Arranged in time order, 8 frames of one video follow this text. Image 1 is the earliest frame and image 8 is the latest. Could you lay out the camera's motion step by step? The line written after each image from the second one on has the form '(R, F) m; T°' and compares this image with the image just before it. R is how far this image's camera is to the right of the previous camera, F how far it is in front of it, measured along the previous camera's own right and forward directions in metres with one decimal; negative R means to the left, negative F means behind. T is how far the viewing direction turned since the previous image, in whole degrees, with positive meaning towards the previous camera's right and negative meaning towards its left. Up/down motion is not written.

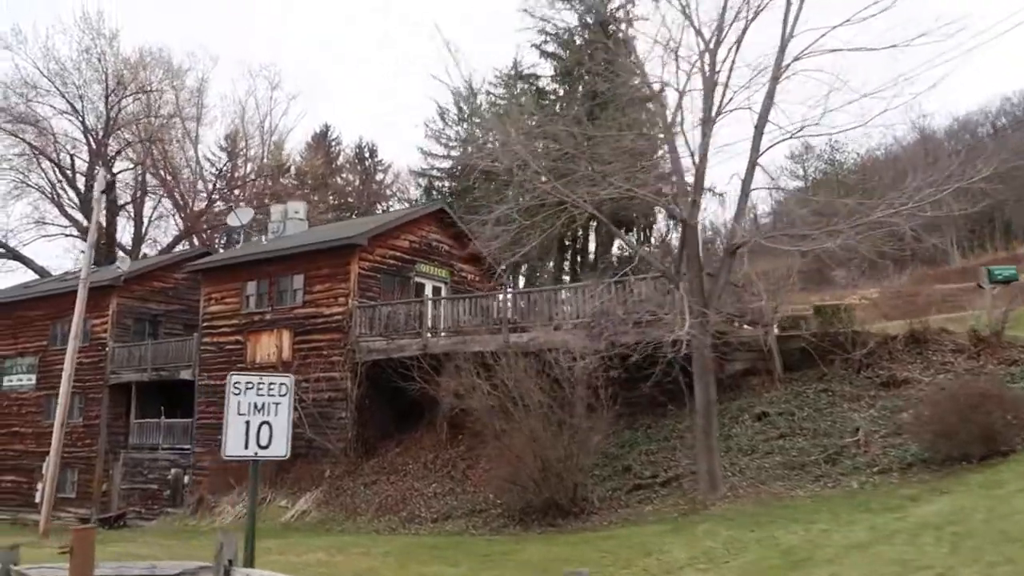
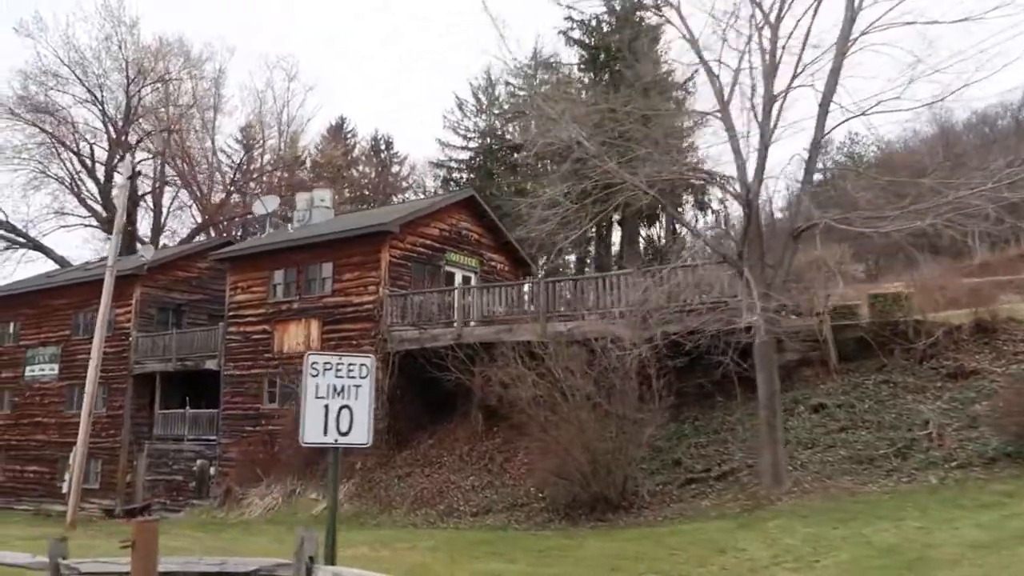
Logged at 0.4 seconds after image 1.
(-0.7, +0.6) m; -1°
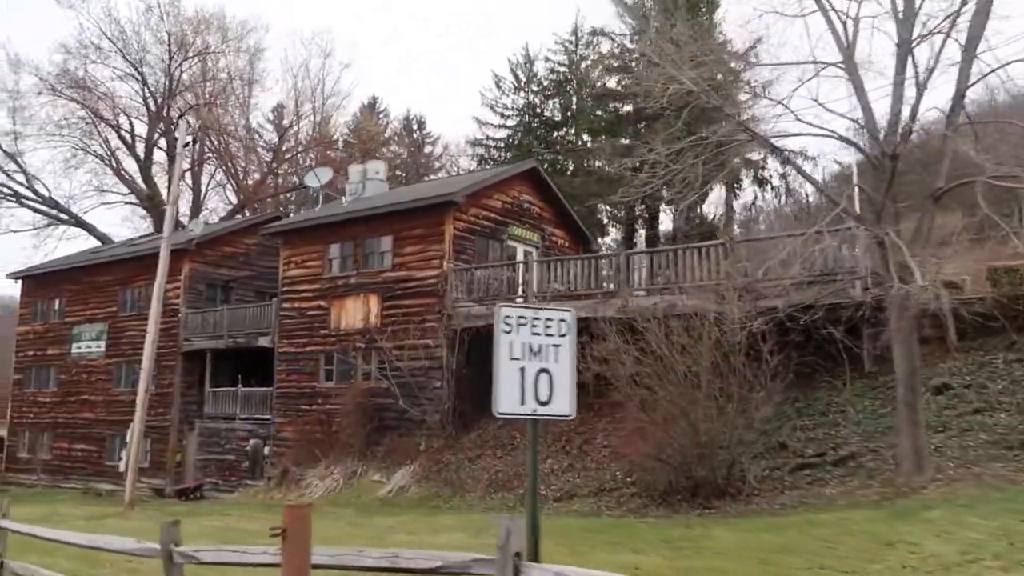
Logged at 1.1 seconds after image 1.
(-1.3, +1.0) m; -2°
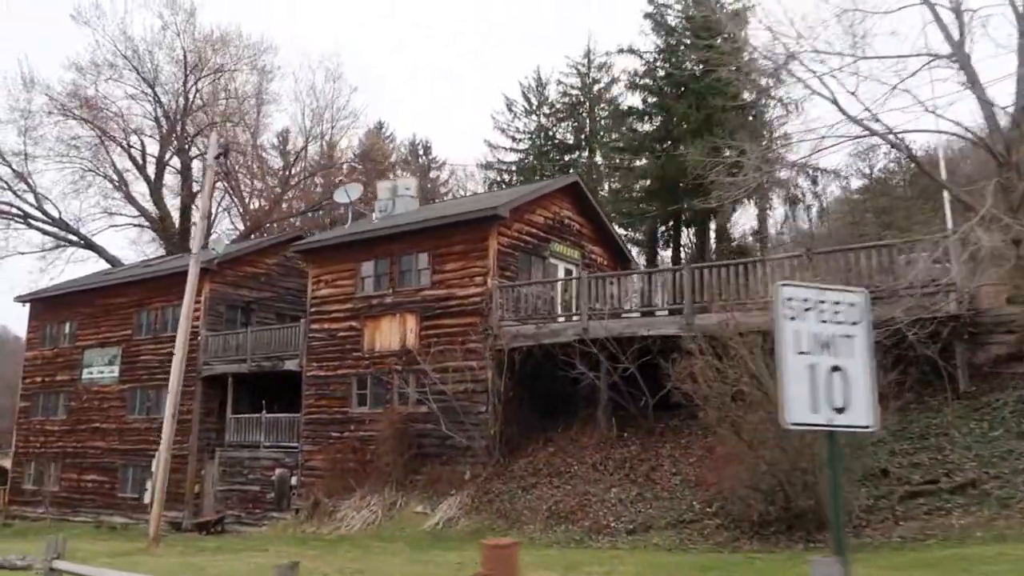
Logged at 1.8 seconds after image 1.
(-1.4, +1.1) m; 0°
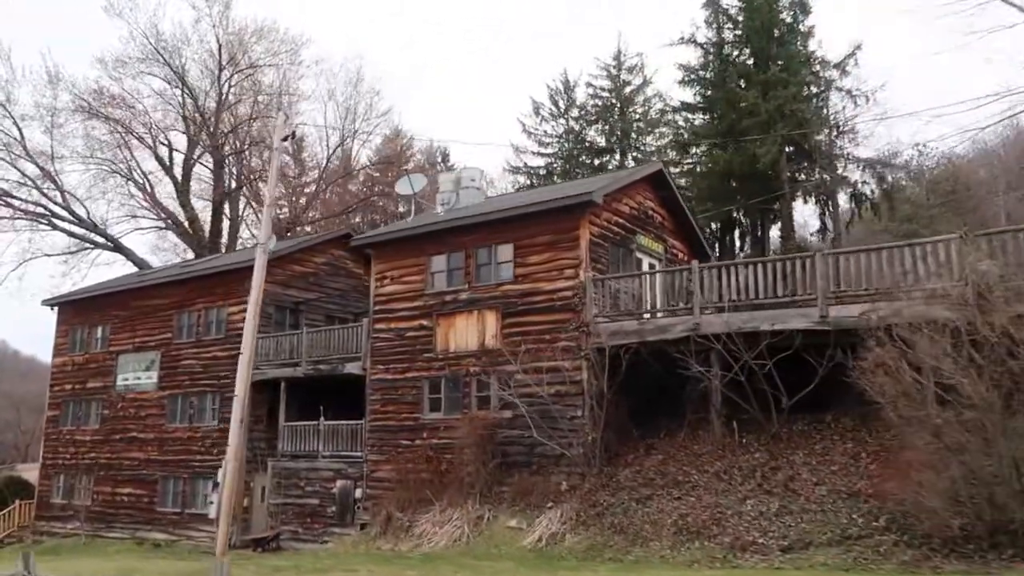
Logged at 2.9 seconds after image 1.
(-2.3, +1.7) m; 0°
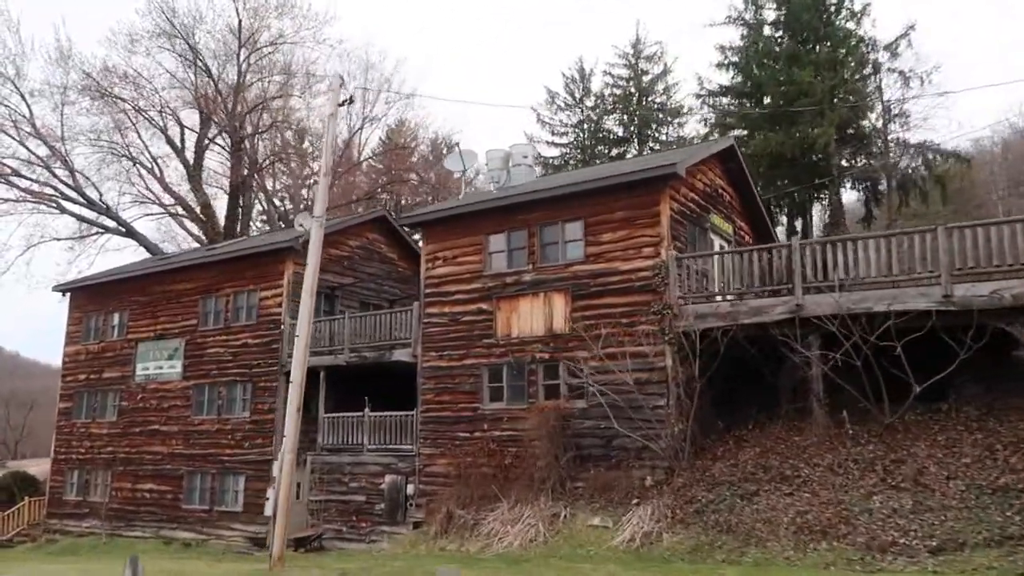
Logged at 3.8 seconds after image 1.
(-1.9, +1.4) m; +1°
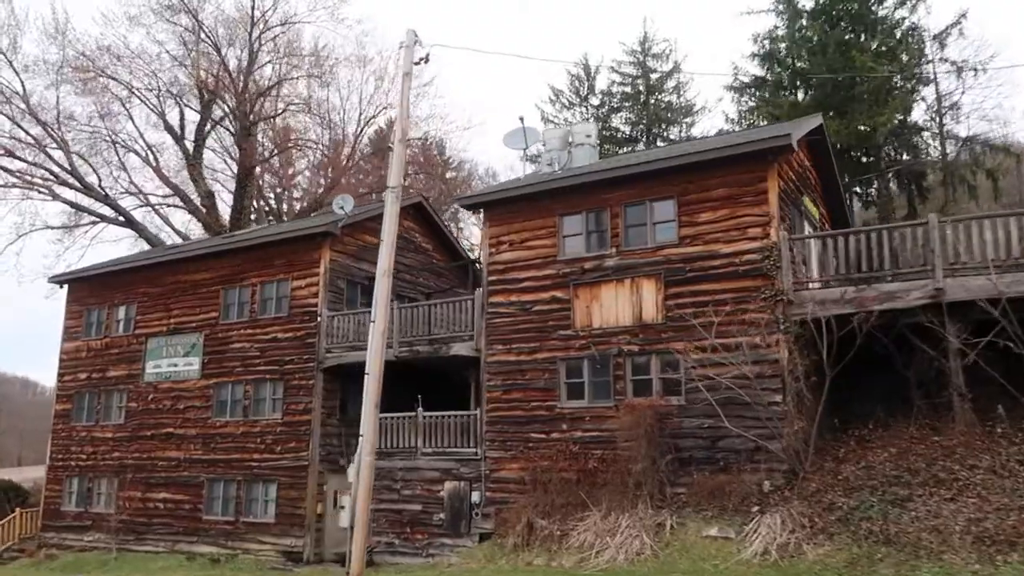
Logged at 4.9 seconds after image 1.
(-2.5, +1.9) m; +2°
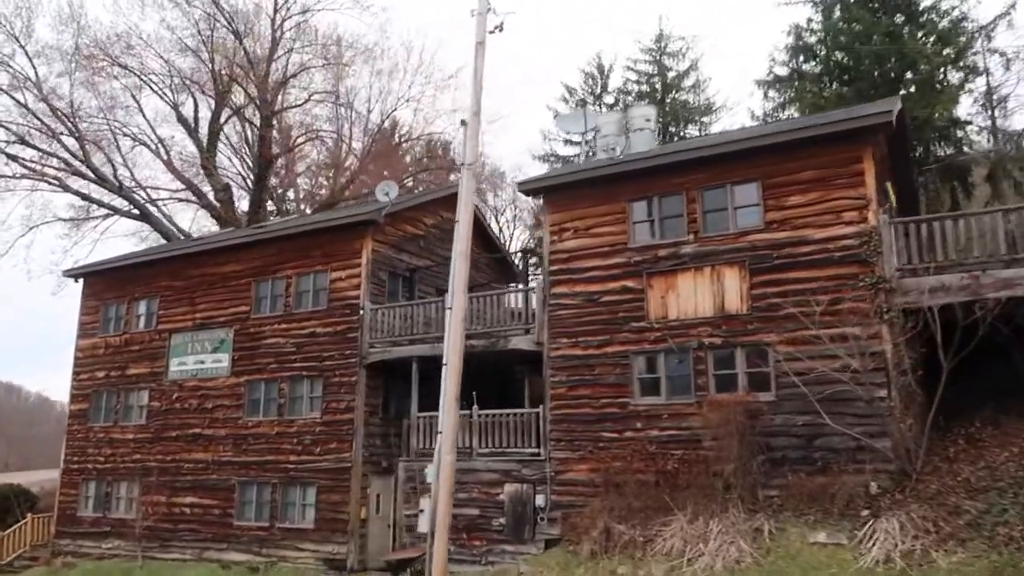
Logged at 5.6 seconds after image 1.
(-1.7, +1.1) m; +1°
